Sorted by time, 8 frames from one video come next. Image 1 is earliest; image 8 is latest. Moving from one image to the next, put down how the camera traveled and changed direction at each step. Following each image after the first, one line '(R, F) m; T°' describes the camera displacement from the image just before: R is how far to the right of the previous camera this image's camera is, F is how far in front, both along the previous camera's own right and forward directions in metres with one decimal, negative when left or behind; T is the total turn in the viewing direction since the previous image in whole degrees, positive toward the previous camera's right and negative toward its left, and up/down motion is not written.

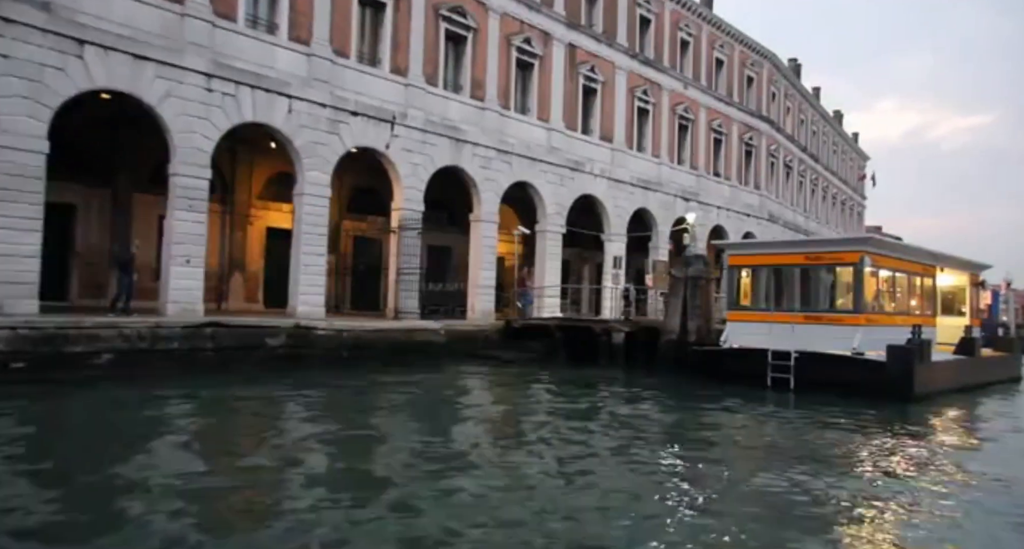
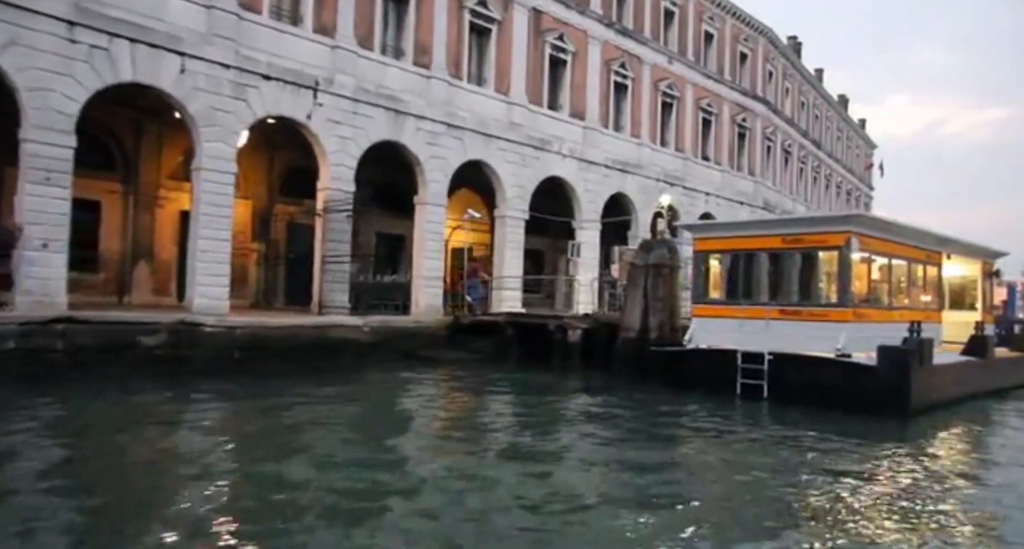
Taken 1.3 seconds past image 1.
(+1.5, +2.2) m; -1°
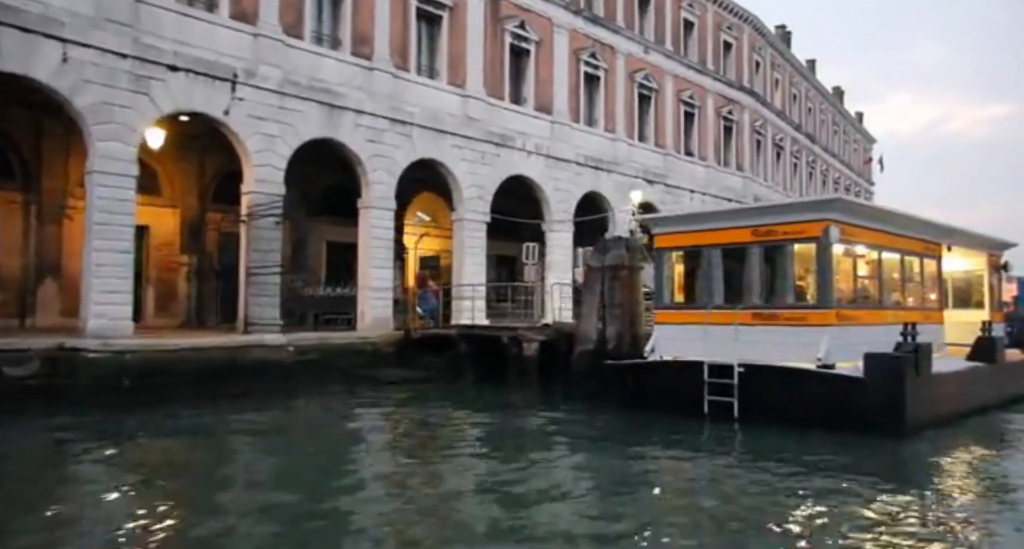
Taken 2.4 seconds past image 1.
(+1.1, +1.7) m; 0°
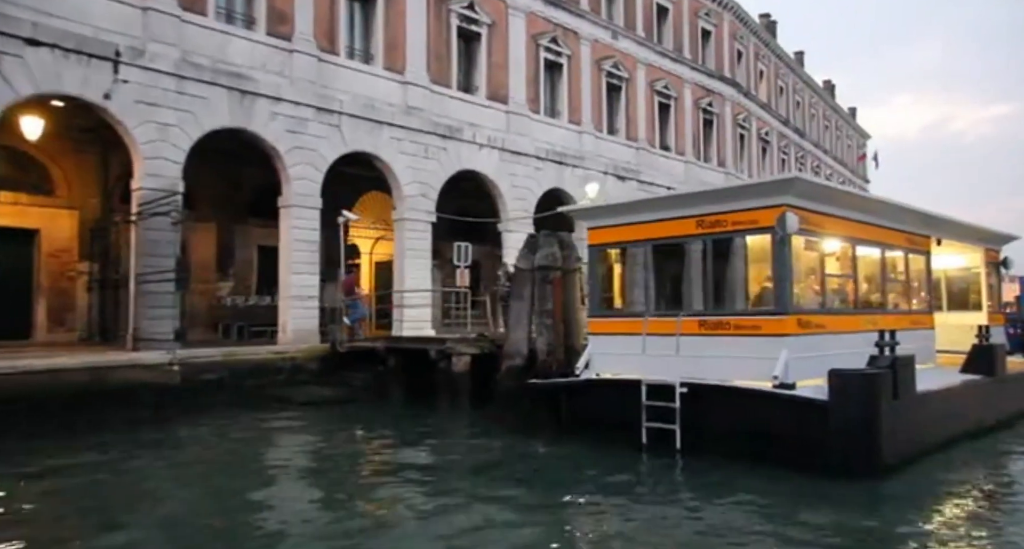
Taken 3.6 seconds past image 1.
(+1.2, +1.8) m; 0°
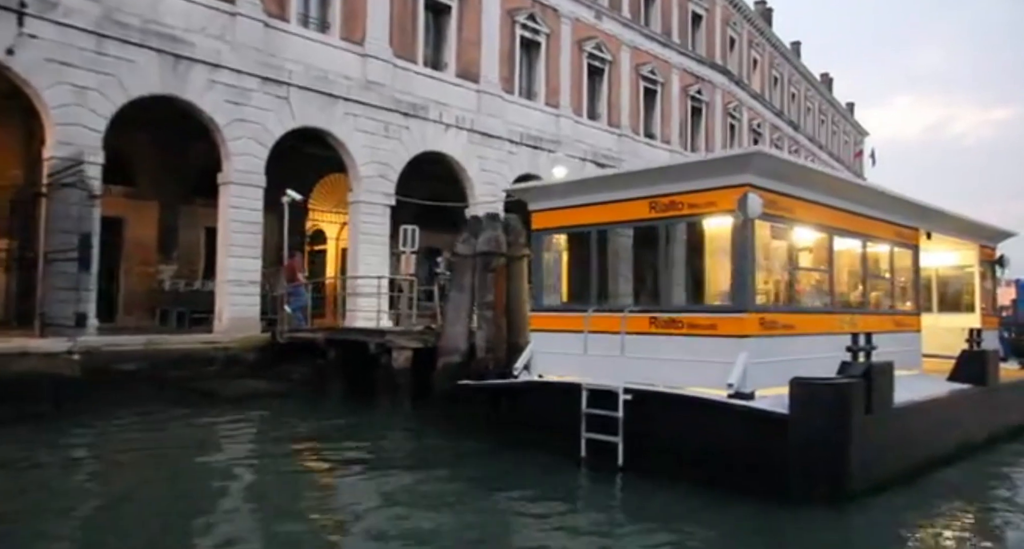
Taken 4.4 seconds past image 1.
(+0.8, +1.1) m; 0°
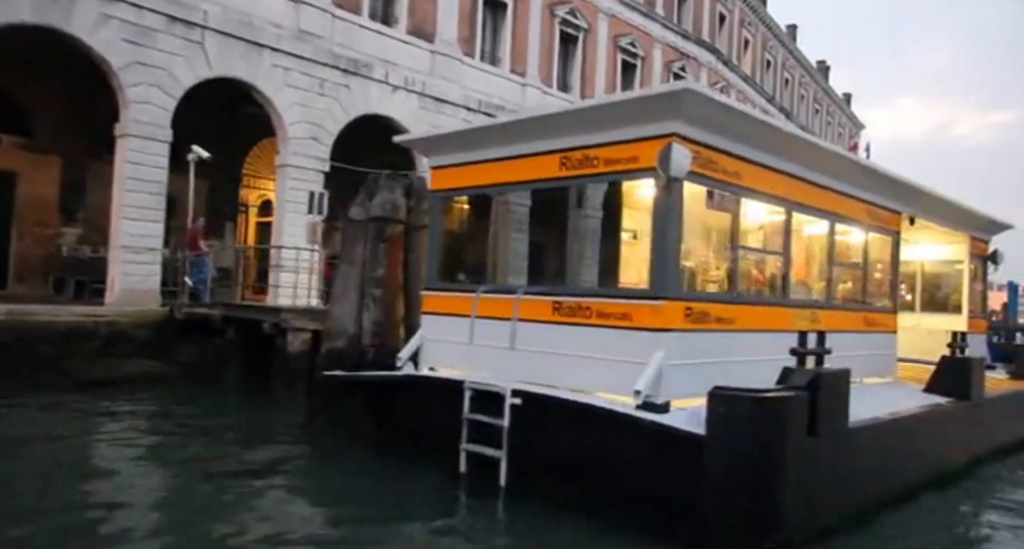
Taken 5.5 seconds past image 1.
(+1.0, +1.5) m; 0°
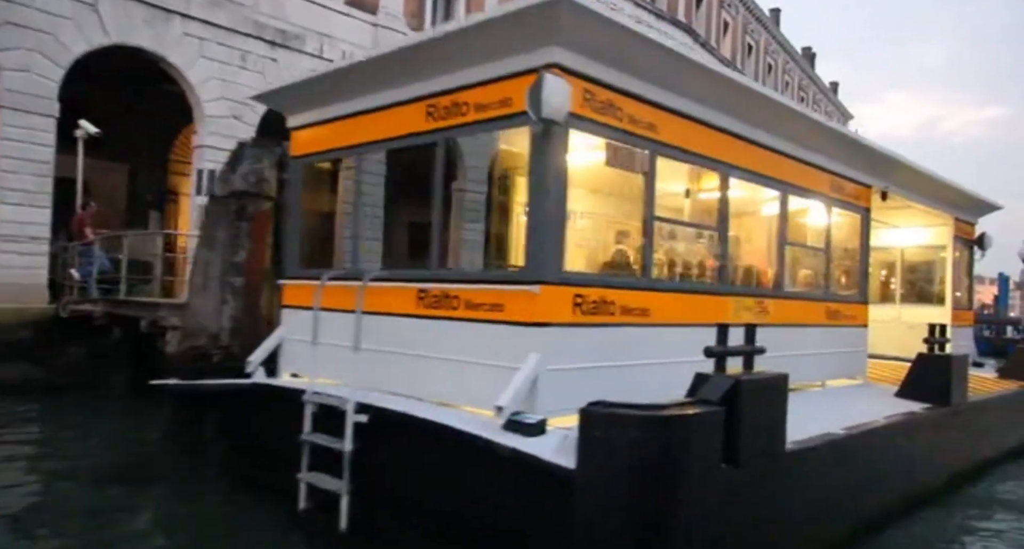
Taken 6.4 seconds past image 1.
(+0.9, +1.3) m; 0°
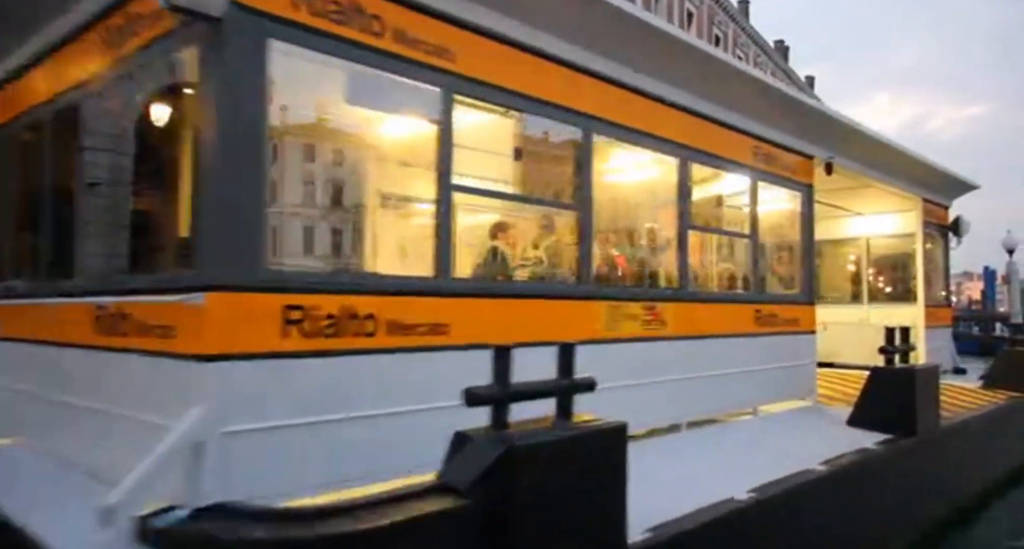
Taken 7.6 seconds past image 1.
(+1.1, +1.6) m; +1°
